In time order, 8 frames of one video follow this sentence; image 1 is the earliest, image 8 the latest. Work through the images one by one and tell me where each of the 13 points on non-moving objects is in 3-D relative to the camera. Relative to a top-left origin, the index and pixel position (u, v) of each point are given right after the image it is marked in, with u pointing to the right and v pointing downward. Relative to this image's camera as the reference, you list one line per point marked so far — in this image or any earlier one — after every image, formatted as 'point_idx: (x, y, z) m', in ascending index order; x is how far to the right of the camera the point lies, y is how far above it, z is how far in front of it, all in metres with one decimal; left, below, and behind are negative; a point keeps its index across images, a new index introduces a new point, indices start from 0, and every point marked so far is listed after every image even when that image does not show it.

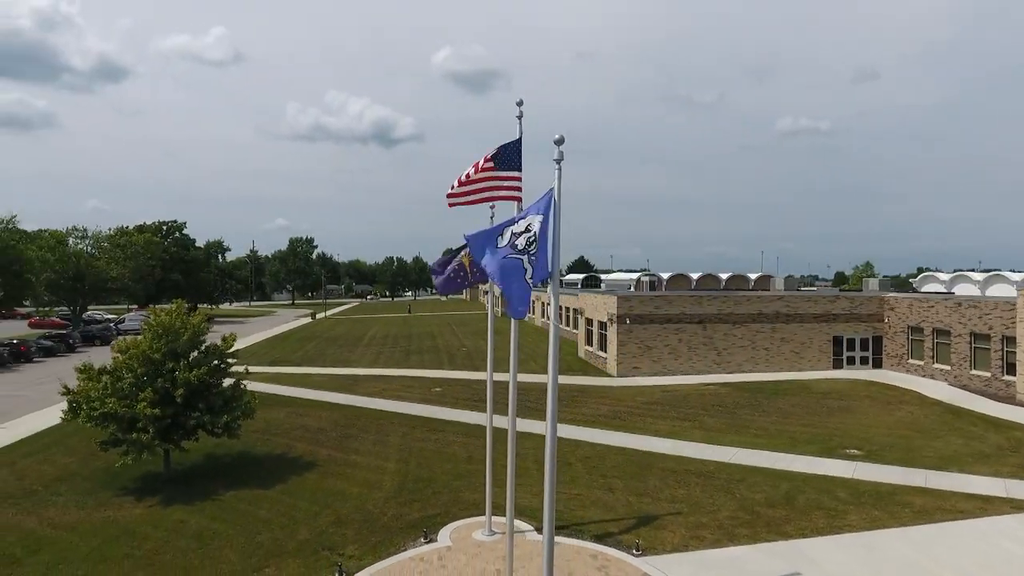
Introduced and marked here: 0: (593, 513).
0: (+1.7, -4.7, +13.2) m
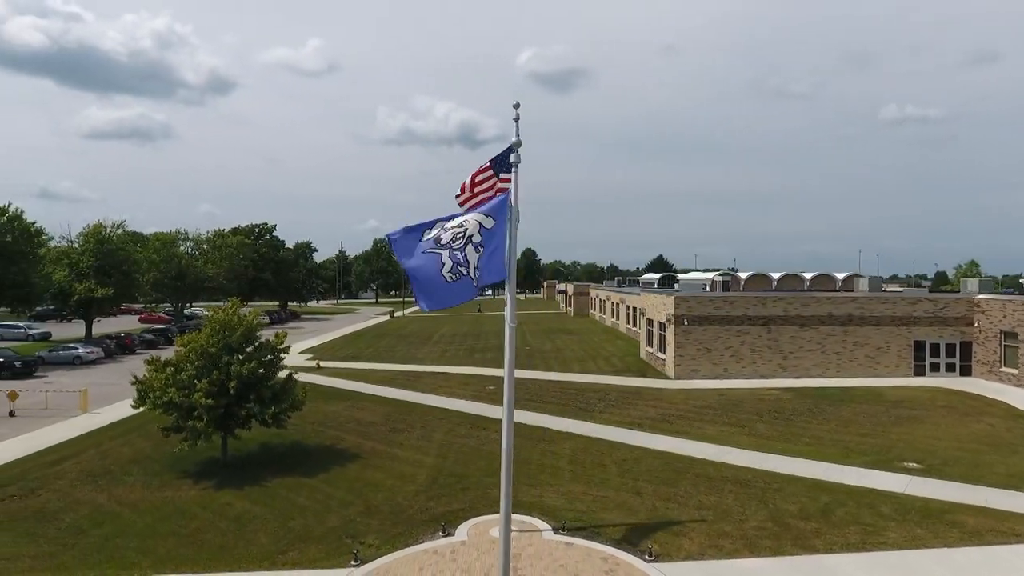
0: (+2.1, -4.7, +13.1) m
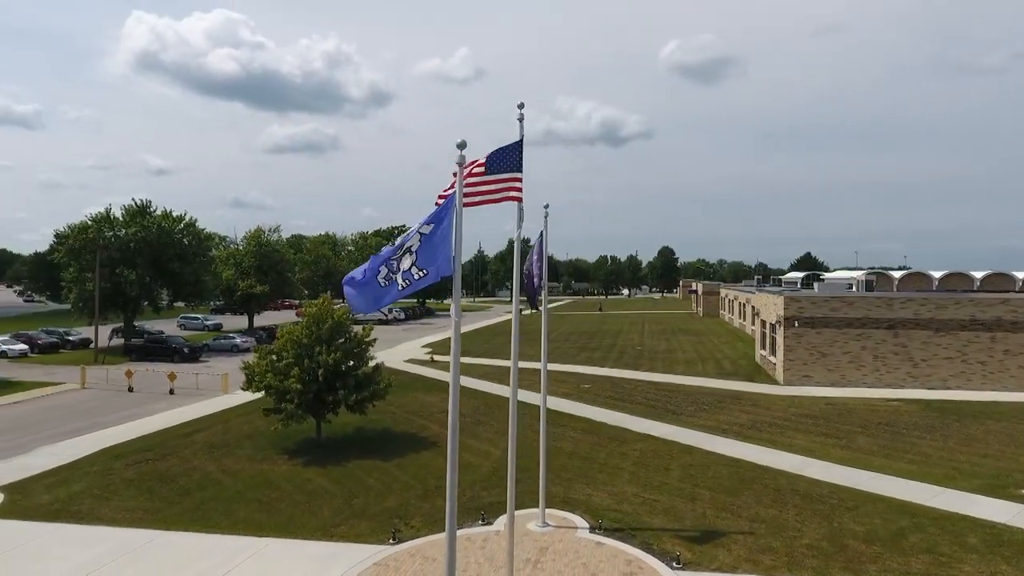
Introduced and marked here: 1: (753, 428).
0: (+2.9, -4.6, +12.7) m
1: (+7.3, -4.3, +19.3) m
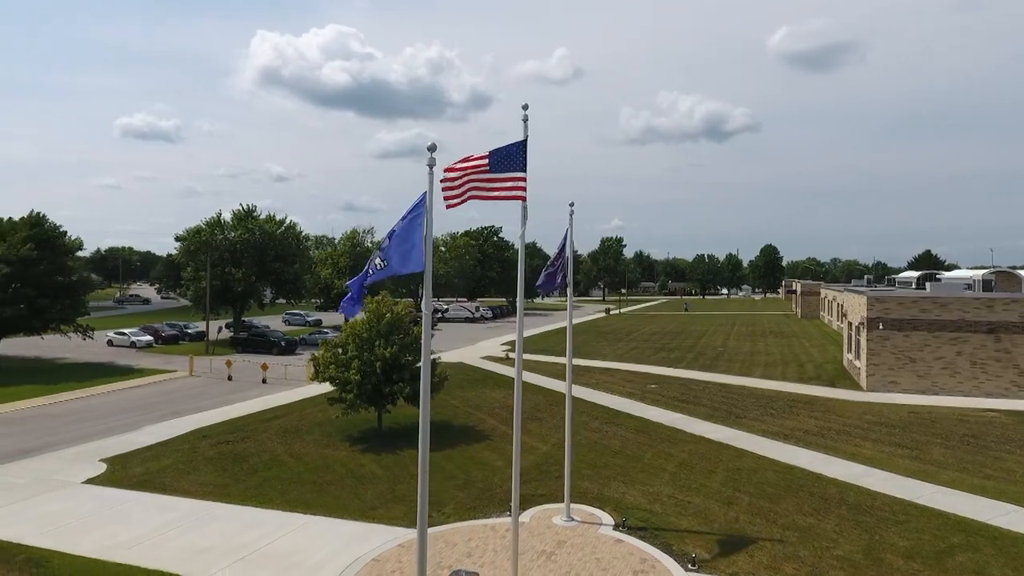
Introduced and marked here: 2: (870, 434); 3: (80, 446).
0: (+3.4, -4.6, +12.5) m
1: (+8.8, -4.2, +18.3) m
2: (+10.1, -4.1, +18.0) m
3: (-13.1, -4.8, +19.3) m
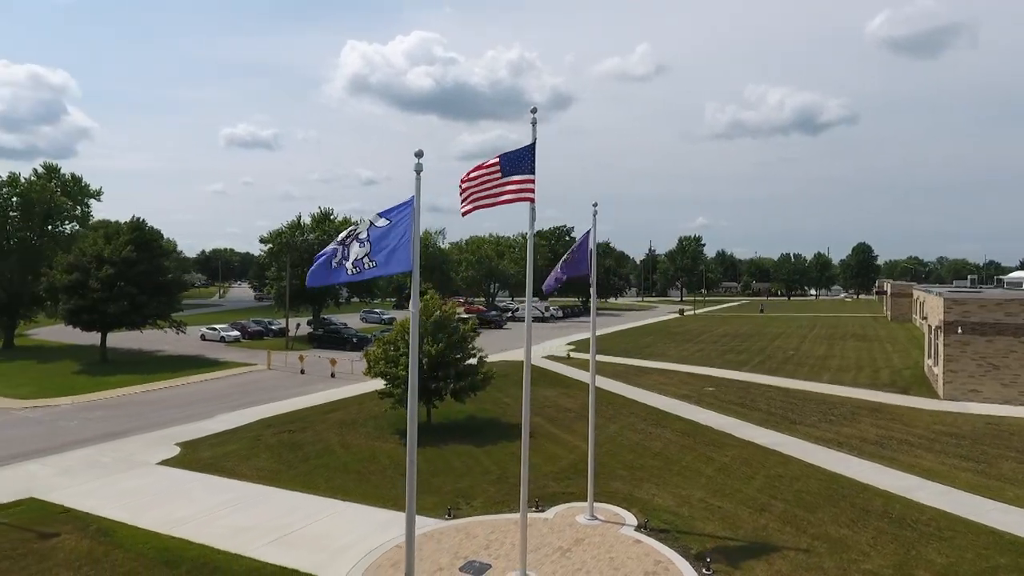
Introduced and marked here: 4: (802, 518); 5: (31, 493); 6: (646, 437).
0: (+3.8, -4.6, +12.2) m
1: (+9.9, -4.2, +17.3) m
2: (+11.2, -4.2, +16.8) m
3: (-11.7, -4.7, +21.1) m
4: (+5.7, -4.5, +12.4) m
5: (-11.7, -5.0, +15.5) m
6: (+4.0, -4.4, +18.7) m
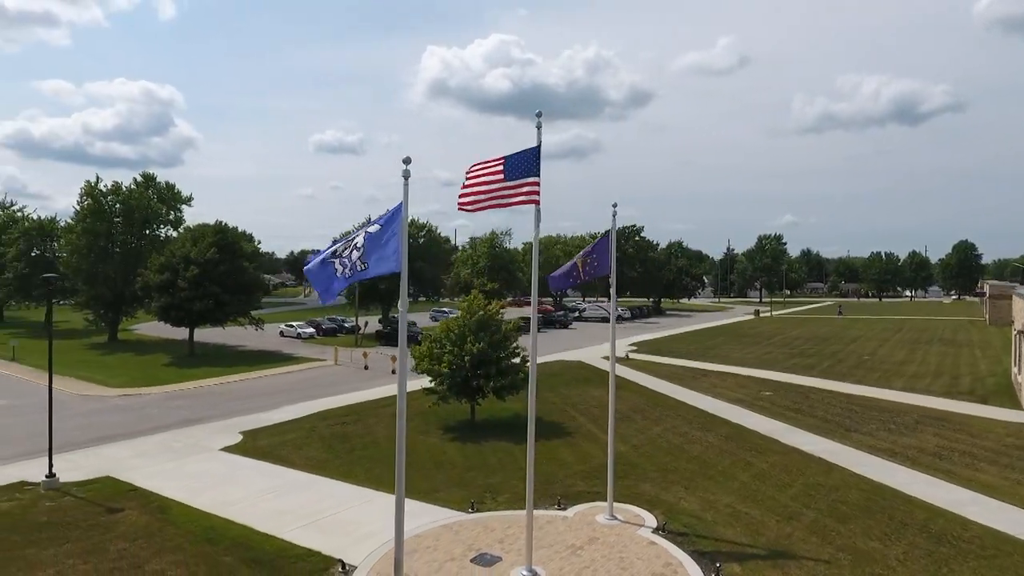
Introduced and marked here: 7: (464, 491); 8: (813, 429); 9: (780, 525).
0: (+4.2, -4.6, +12.0) m
1: (+10.9, -4.3, +16.3) m
2: (+12.1, -4.2, +15.6) m
3: (-10.1, -4.7, +22.7) m
4: (+6.0, -4.5, +11.9) m
5: (-10.9, -5.0, +17.1) m
6: (+5.1, -4.4, +18.4) m
7: (-1.1, -4.7, +14.7) m
8: (+9.1, -4.3, +19.2) m
9: (+5.2, -4.6, +12.2) m
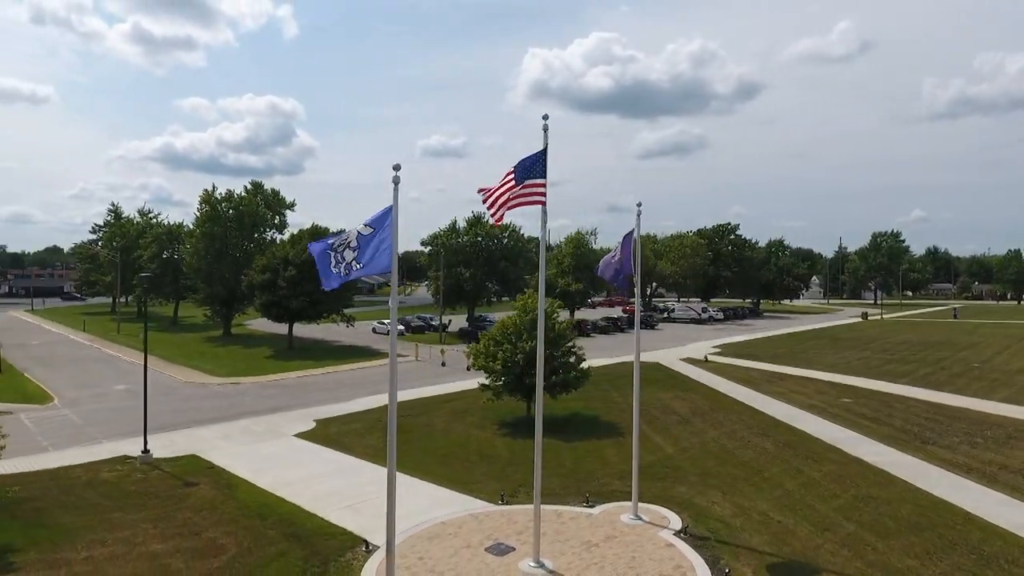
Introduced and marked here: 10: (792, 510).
0: (+4.5, -4.6, +11.6) m
1: (+11.8, -4.3, +14.7) m
2: (+12.9, -4.2, +13.9) m
3: (-7.9, -4.7, +24.5) m
4: (+6.3, -4.5, +11.2) m
5: (-9.5, -4.9, +19.1) m
6: (+6.4, -4.4, +17.8) m
7: (-0.3, -4.7, +15.2) m
8: (+10.6, -4.3, +17.9) m
9: (+5.5, -4.5, +11.6) m
10: (+5.7, -4.5, +12.8) m
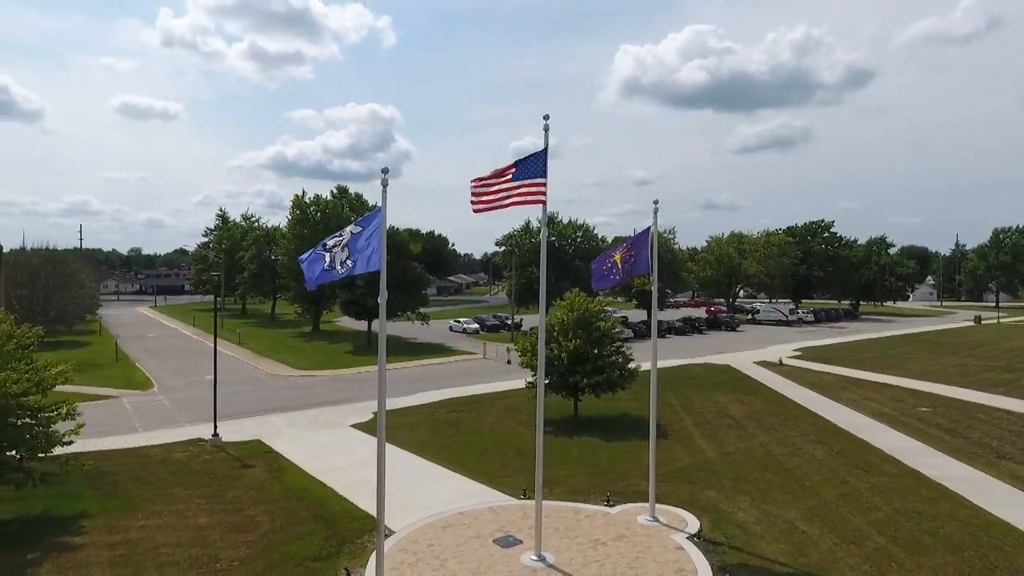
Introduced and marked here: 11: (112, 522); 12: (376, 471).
0: (+4.6, -4.6, +11.1) m
1: (+12.3, -4.3, +13.2) m
2: (+13.2, -4.2, +12.2) m
3: (-5.8, -4.6, +25.7) m
4: (+6.3, -4.5, +10.5) m
5: (-8.2, -4.8, +20.6) m
6: (+7.4, -4.4, +16.9) m
7: (+0.4, -4.6, +15.4) m
8: (+11.5, -4.3, +16.5) m
9: (+5.6, -4.5, +11.0) m
10: (+6.0, -4.5, +12.1) m
11: (-8.3, -4.9, +13.2) m
12: (-3.4, -4.7, +16.2) m
